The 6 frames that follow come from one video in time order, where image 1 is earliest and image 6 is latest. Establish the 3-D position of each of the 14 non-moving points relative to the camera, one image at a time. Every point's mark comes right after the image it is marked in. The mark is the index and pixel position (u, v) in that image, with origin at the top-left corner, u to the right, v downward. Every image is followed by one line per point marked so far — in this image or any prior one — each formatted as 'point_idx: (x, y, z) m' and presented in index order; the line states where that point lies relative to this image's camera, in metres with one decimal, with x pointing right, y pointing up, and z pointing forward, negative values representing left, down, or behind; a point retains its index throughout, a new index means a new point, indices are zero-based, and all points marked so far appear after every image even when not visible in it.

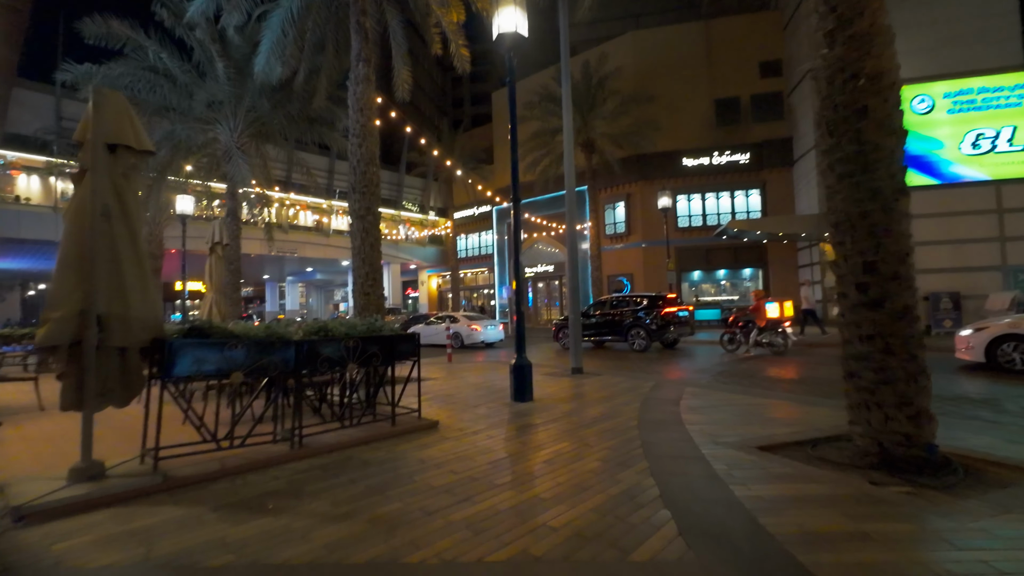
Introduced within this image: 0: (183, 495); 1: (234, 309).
0: (-2.7, -1.7, +3.9) m
1: (-9.7, -0.7, +16.7) m
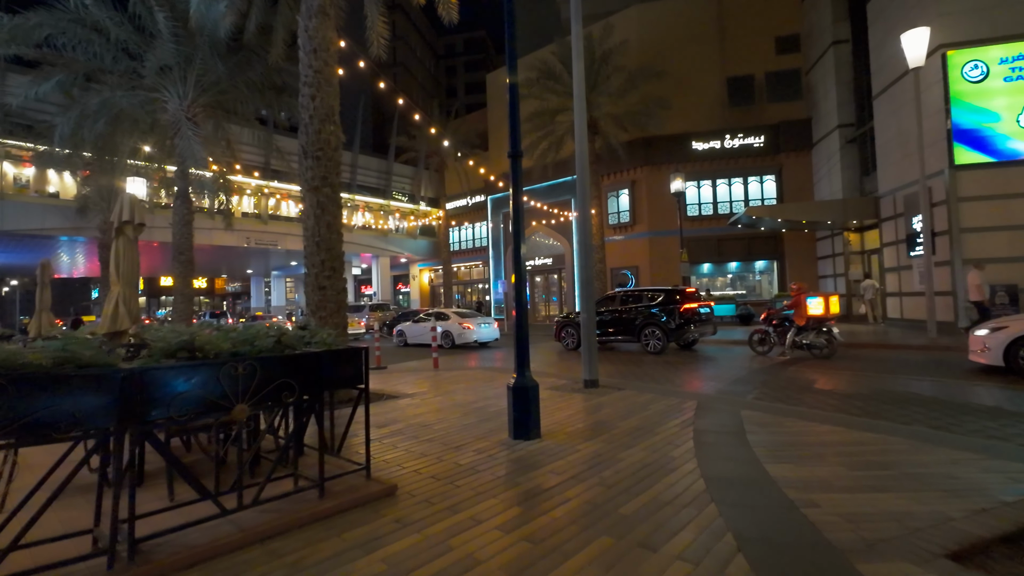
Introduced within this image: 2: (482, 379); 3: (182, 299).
0: (-2.7, -1.6, +1.7) m
1: (-9.8, -0.6, +14.4) m
2: (-0.7, -1.9, +10.3) m
3: (-9.8, -0.3, +14.4) m
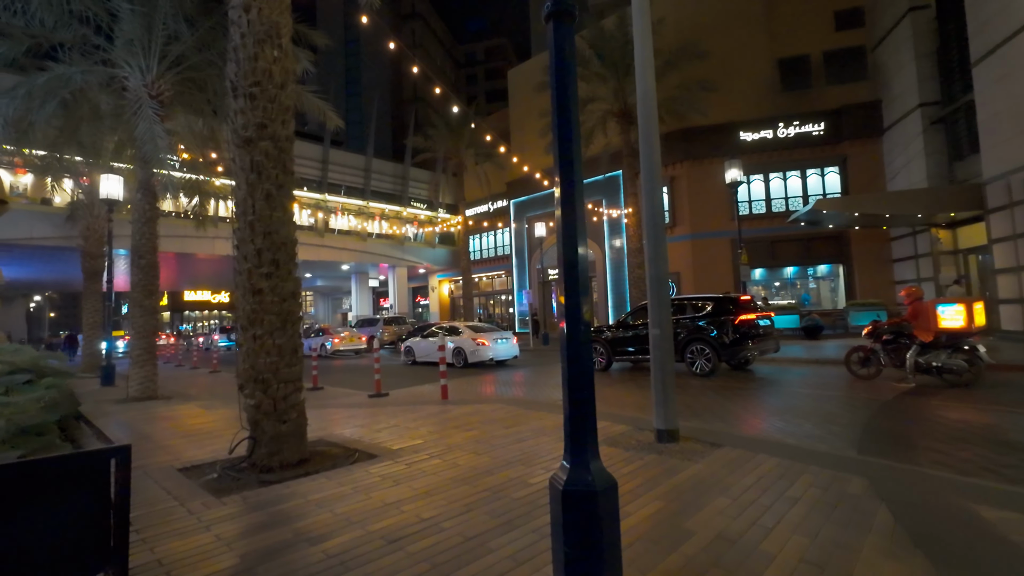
0: (-2.6, -1.5, -1.1) m
1: (-9.1, -0.8, +12.0) m
2: (-0.2, -2.0, +7.4) m
3: (-9.1, -0.6, +11.9) m
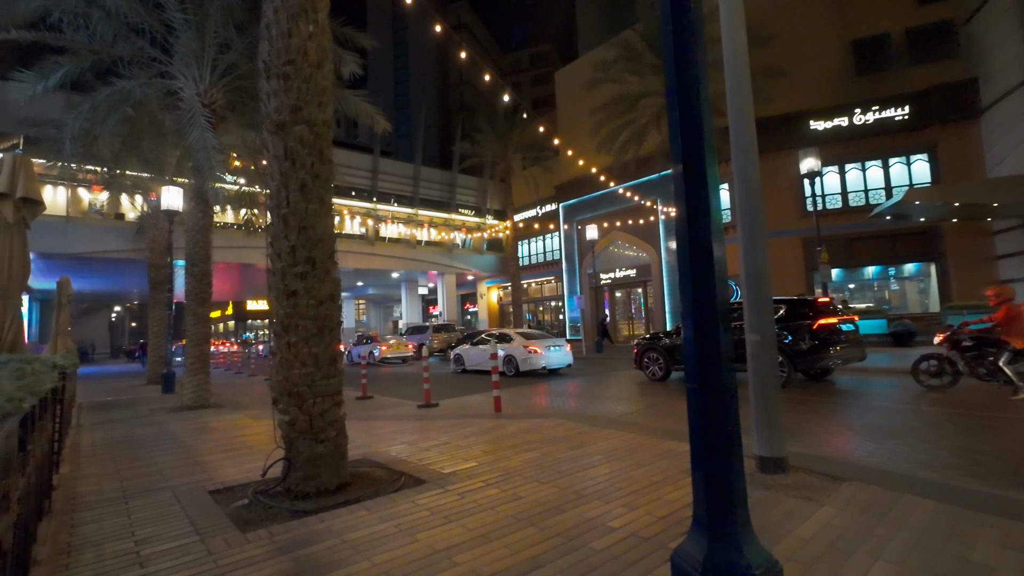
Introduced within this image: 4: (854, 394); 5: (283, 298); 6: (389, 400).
0: (-2.5, -1.4, -1.7) m
1: (-7.7, -1.0, +12.0) m
2: (+0.7, -2.0, +6.5) m
3: (-7.8, -0.8, +11.9) m
4: (+7.5, -2.3, +10.4) m
5: (-2.2, -0.1, +4.7) m
6: (-3.1, -2.8, +12.0) m
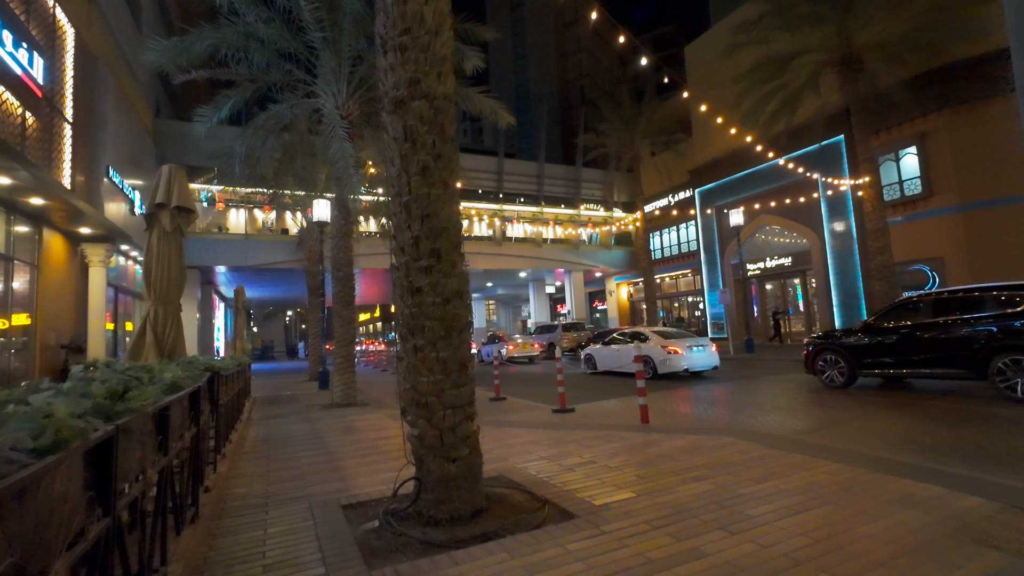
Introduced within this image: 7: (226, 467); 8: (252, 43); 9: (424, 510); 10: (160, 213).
0: (-2.8, -1.4, -1.9) m
1: (-4.4, -1.1, +12.6) m
2: (+2.4, -1.9, +5.2) m
3: (-4.4, -0.9, +12.6) m
4: (+10.1, -1.9, +7.2) m
5: (-0.9, -0.1, +4.2) m
6: (+0.2, -2.7, +11.4) m
7: (-3.6, -2.2, +6.1) m
8: (-6.5, +6.1, +12.1) m
9: (-0.7, -1.8, +4.0) m
10: (-3.8, +0.8, +5.2) m
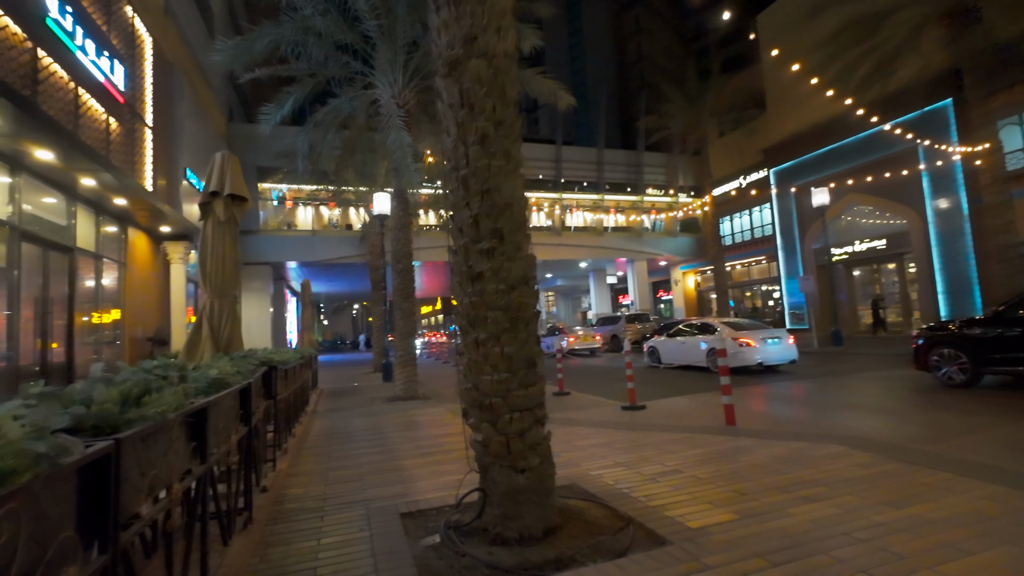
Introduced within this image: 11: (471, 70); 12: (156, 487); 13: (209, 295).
0: (-2.9, -1.5, -2.1) m
1: (-2.7, -0.9, +12.5) m
2: (+3.1, -1.7, +4.3) m
3: (-2.8, -0.7, +12.5) m
4: (+10.9, -1.6, +5.4) m
5: (-0.3, 0.0, +3.7) m
6: (+1.7, -2.5, +10.8) m
7: (-2.7, -2.1, +5.9) m
8: (-5.0, +6.3, +12.1) m
9: (-0.2, -1.7, +3.5) m
10: (-3.1, +0.9, +5.0) m
11: (-0.3, +1.7, +3.7) m
12: (-1.5, -0.8, +2.0) m
13: (-3.2, -0.1, +5.1) m
